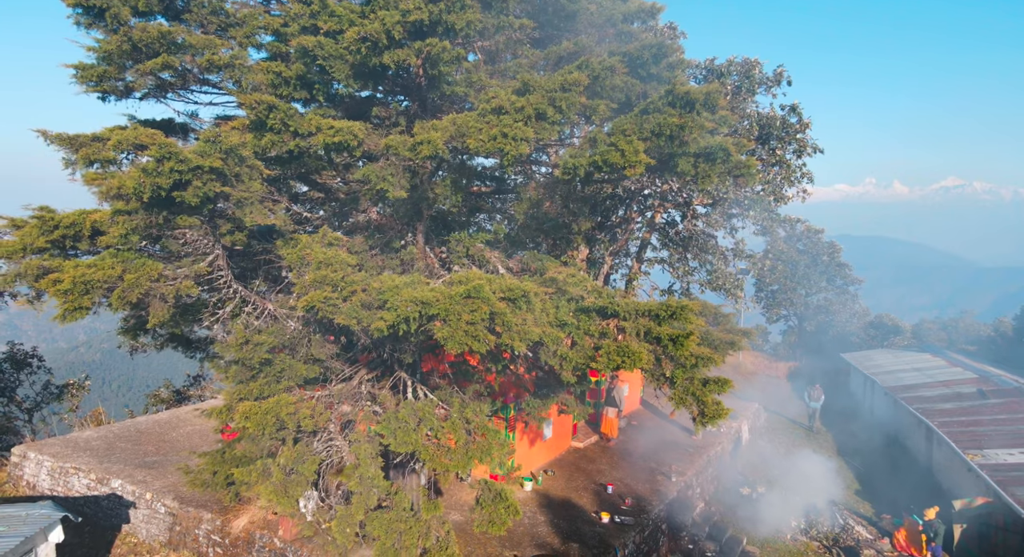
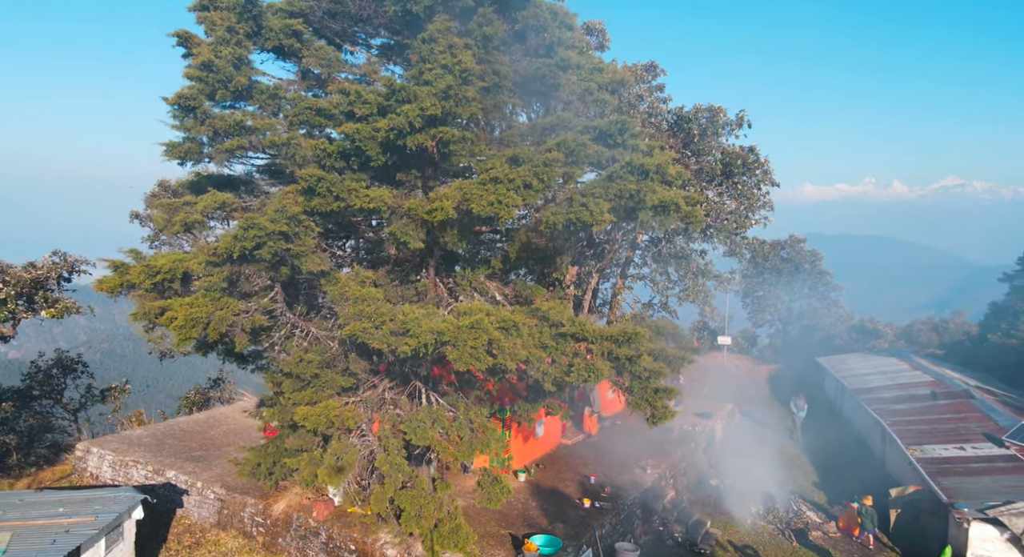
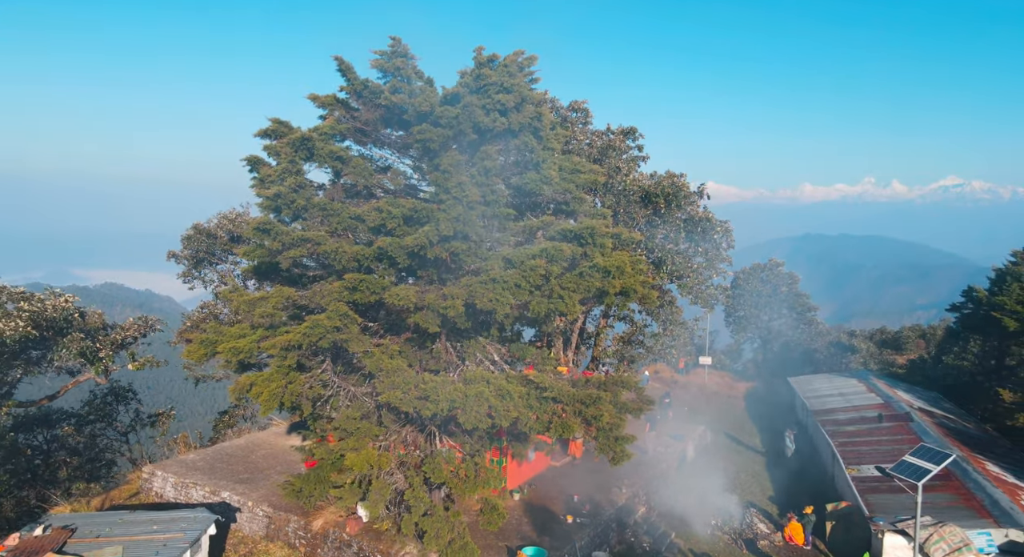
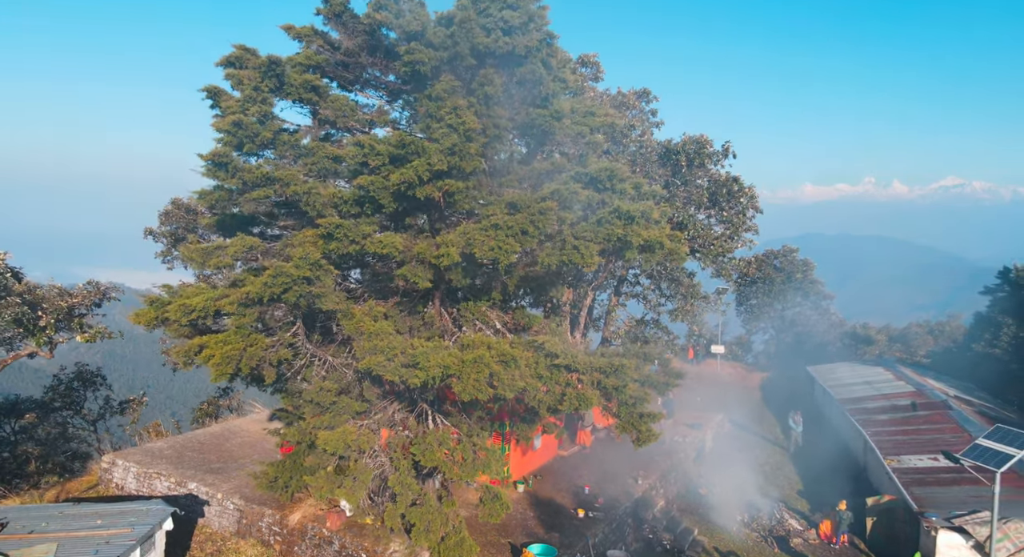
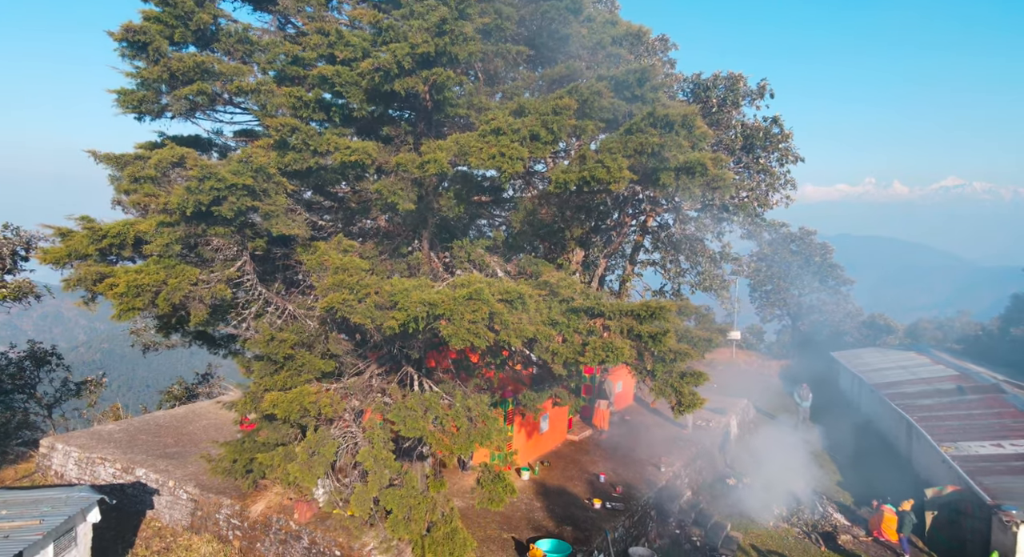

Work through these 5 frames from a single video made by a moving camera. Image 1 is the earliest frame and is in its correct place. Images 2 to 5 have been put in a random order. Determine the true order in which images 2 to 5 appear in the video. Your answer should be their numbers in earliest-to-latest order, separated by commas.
5, 2, 4, 3
